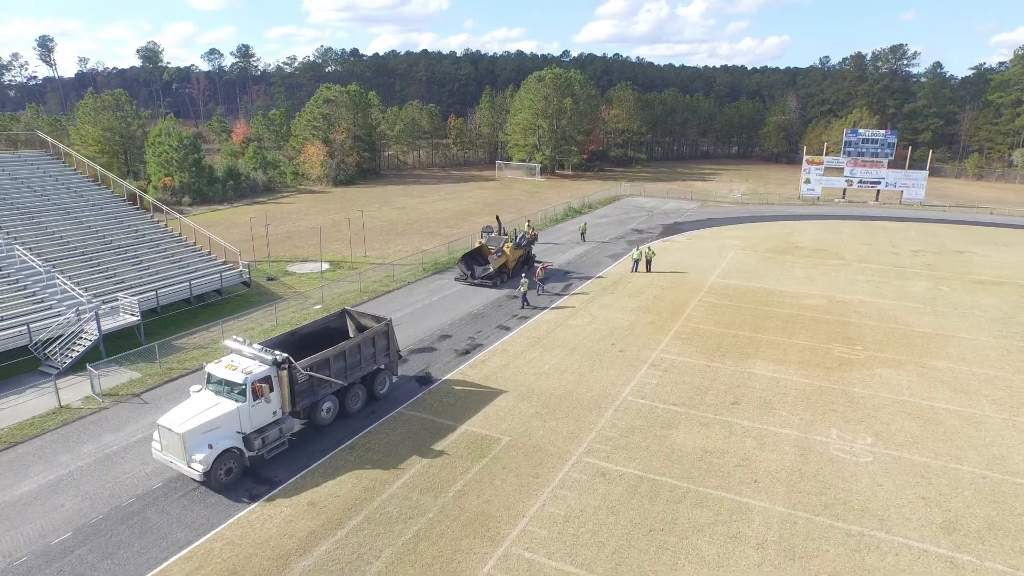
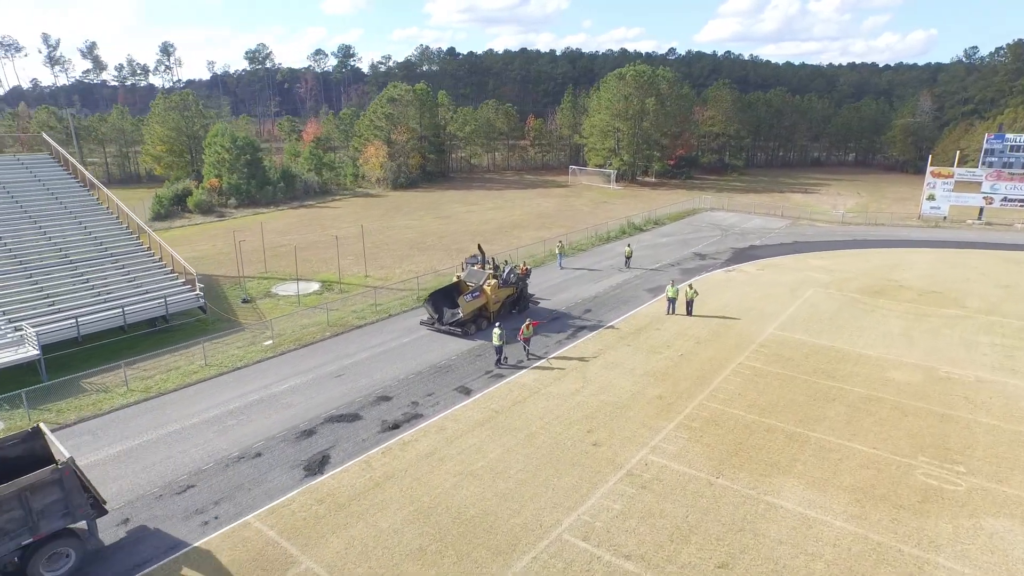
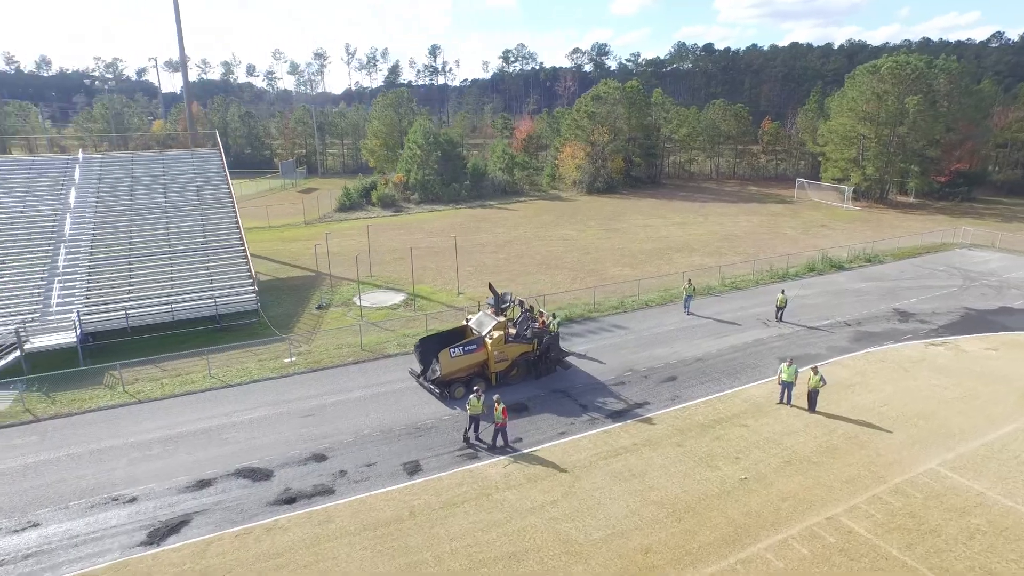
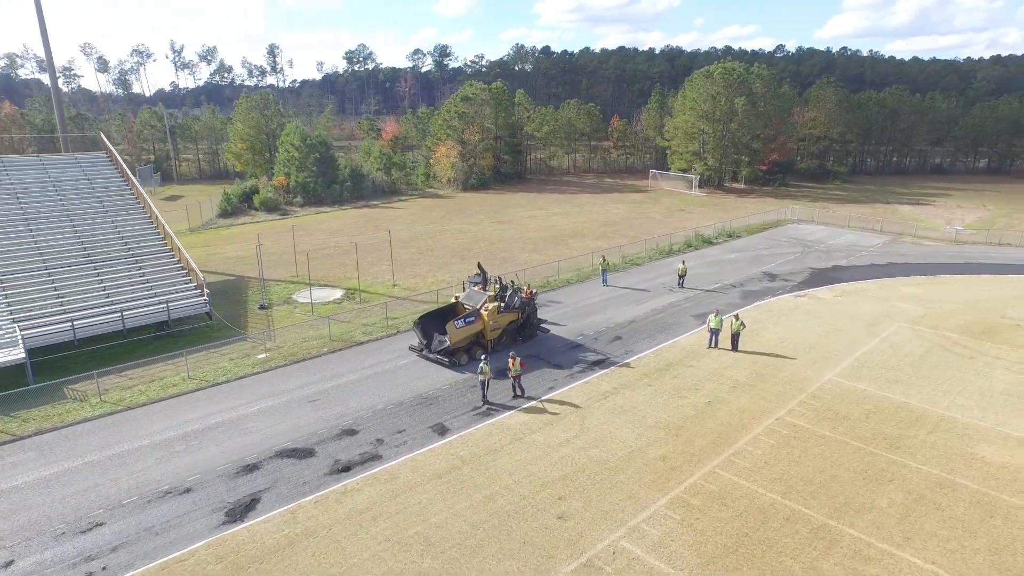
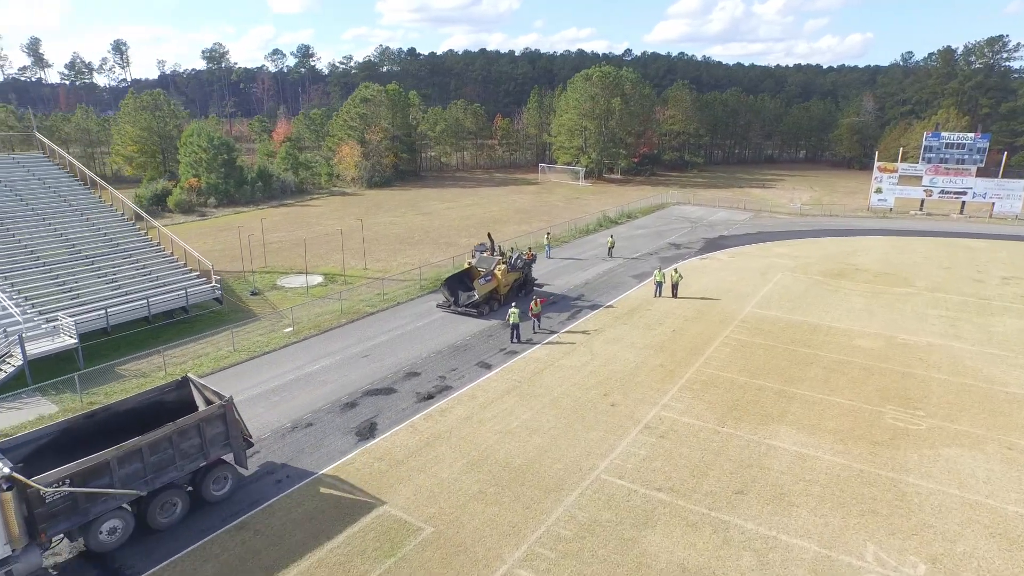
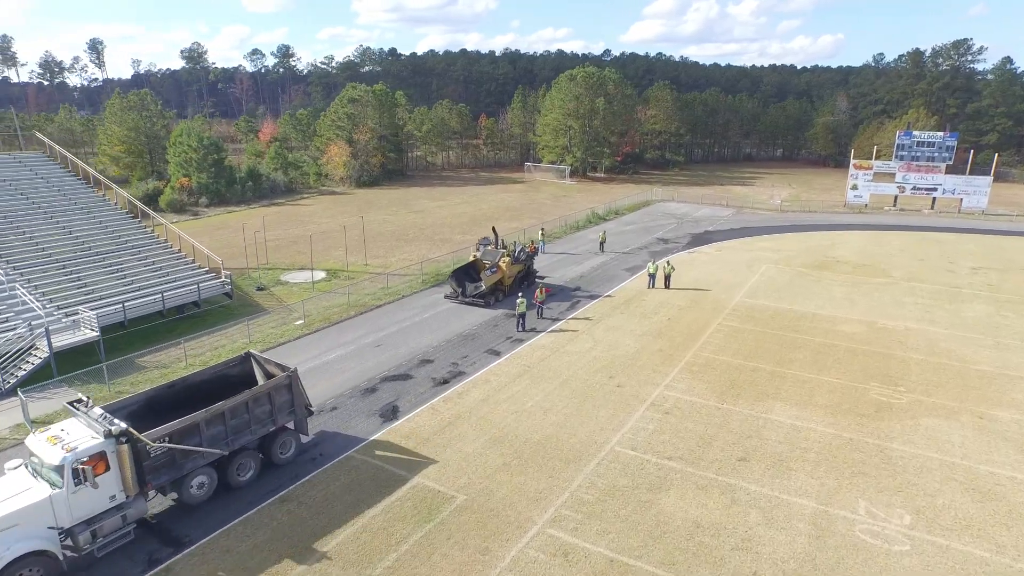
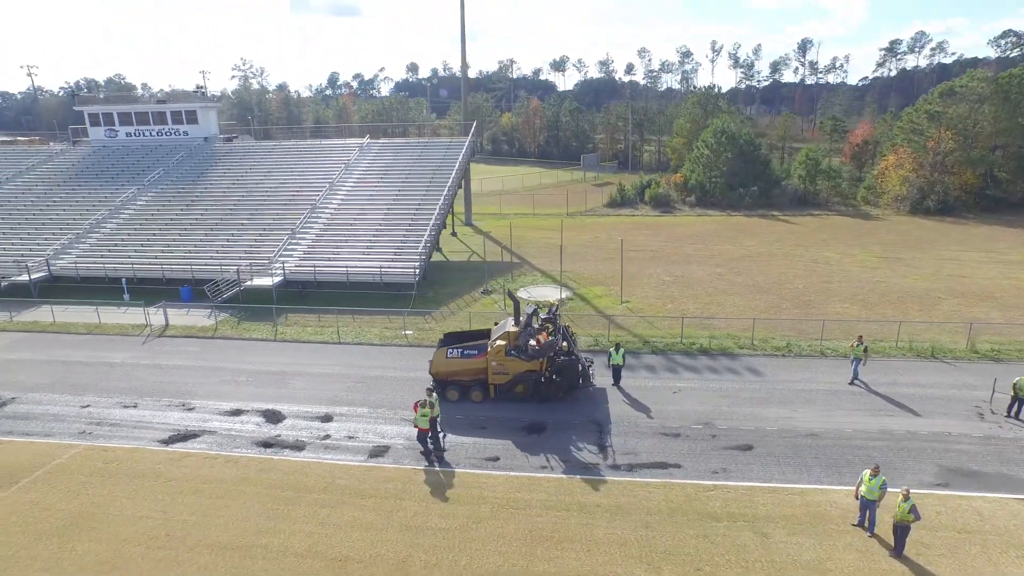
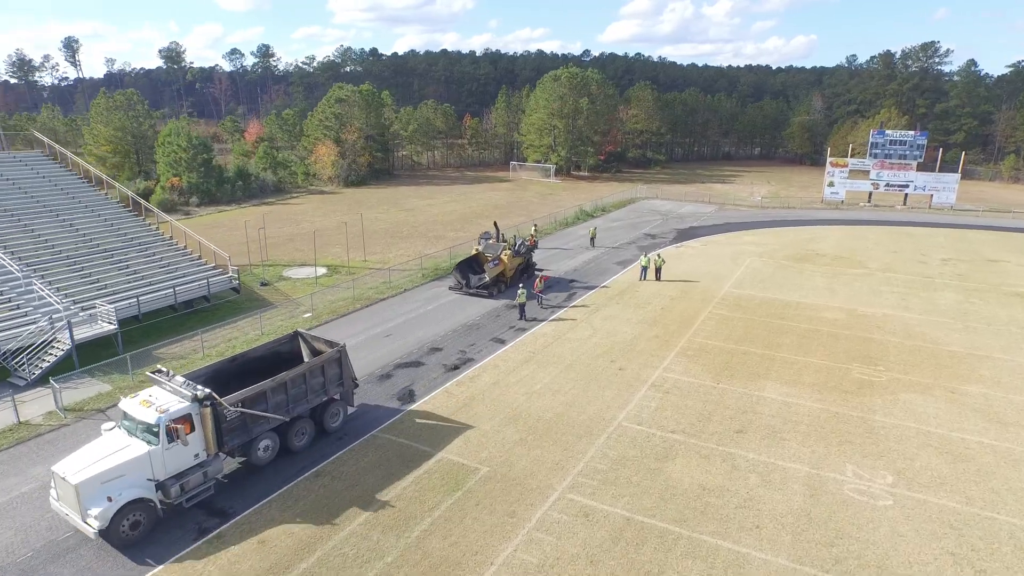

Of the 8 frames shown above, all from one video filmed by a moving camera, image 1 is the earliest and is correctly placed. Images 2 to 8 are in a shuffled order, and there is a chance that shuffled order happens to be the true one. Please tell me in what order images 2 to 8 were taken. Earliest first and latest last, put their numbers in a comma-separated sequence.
8, 6, 5, 2, 4, 3, 7
